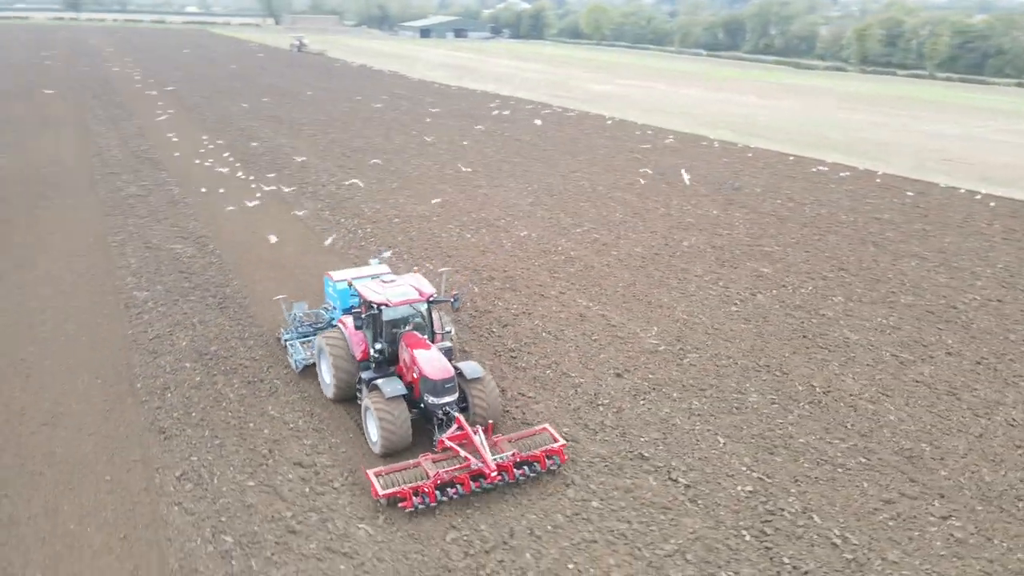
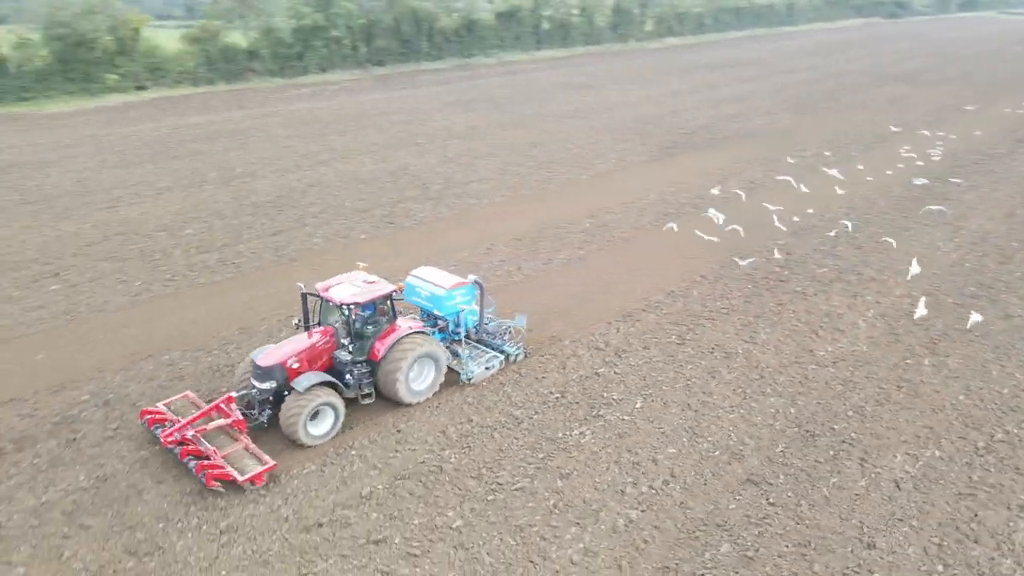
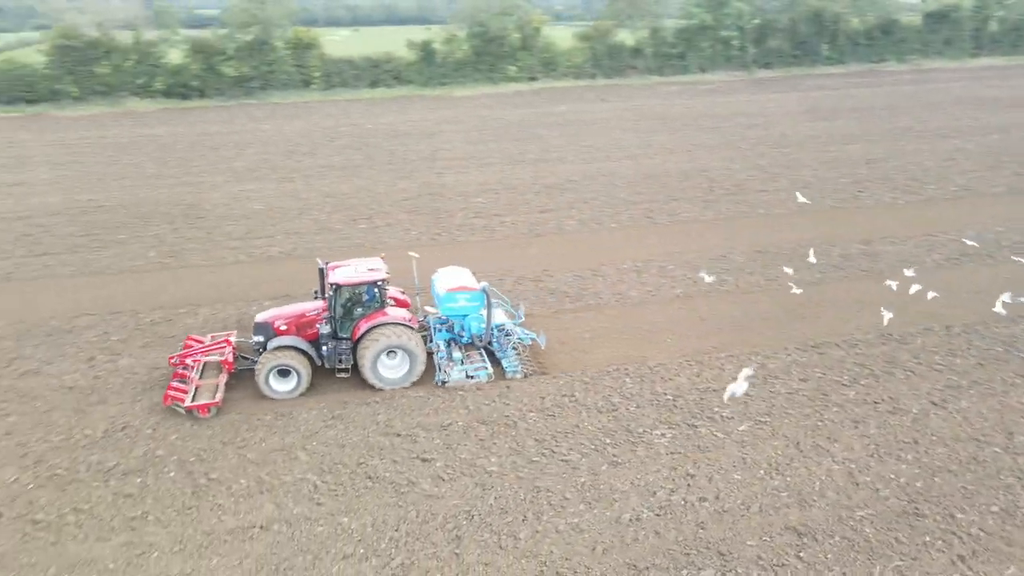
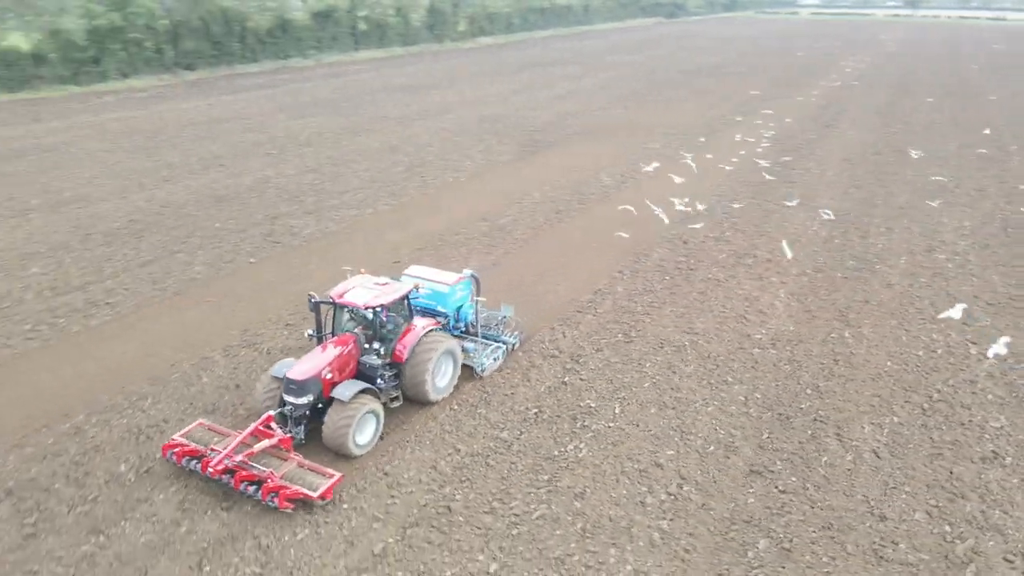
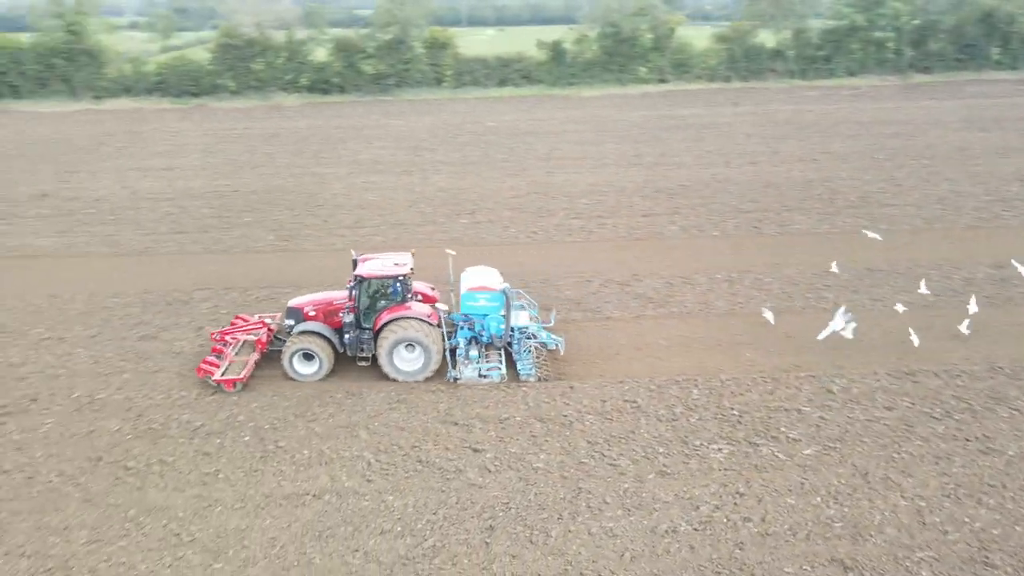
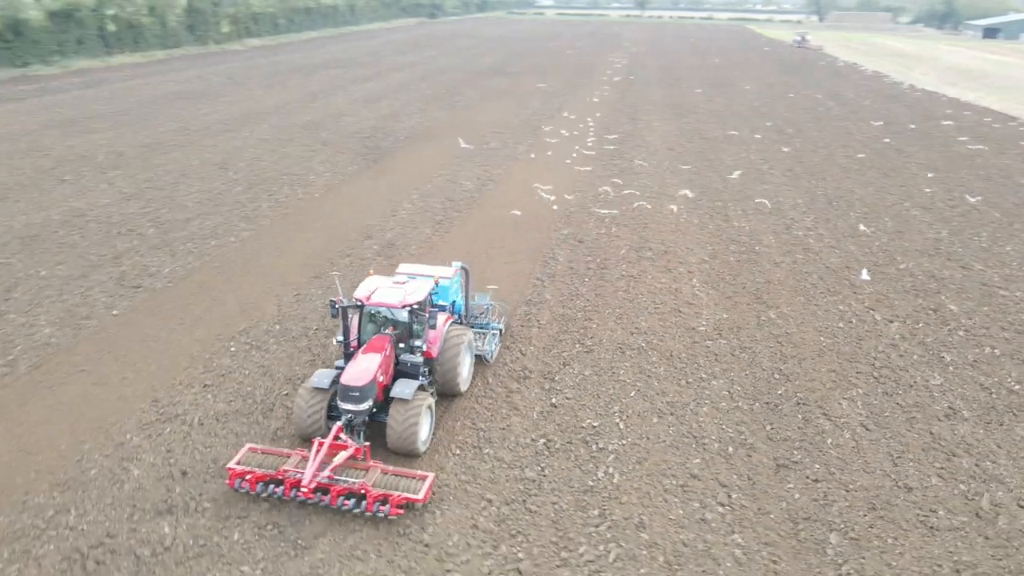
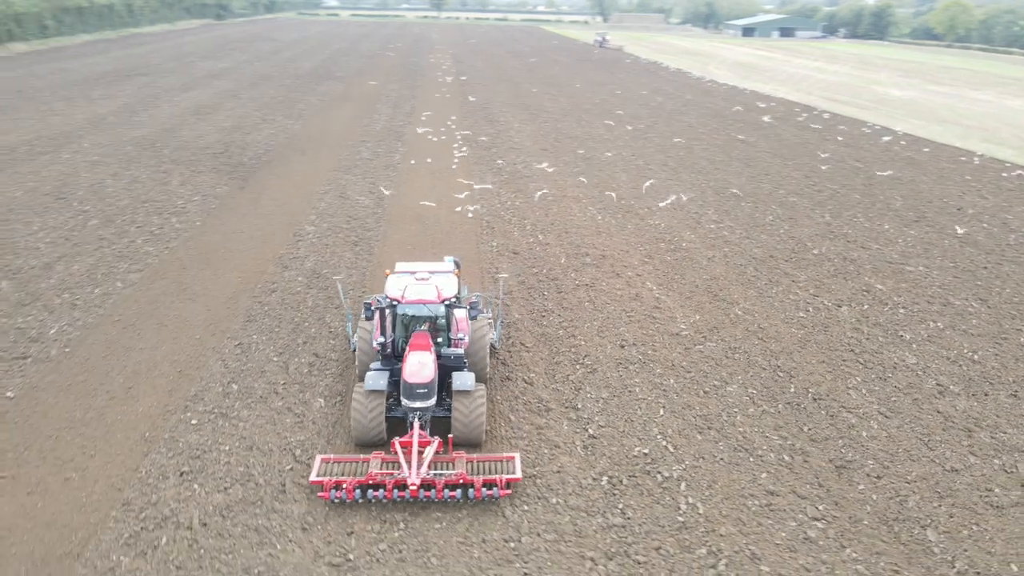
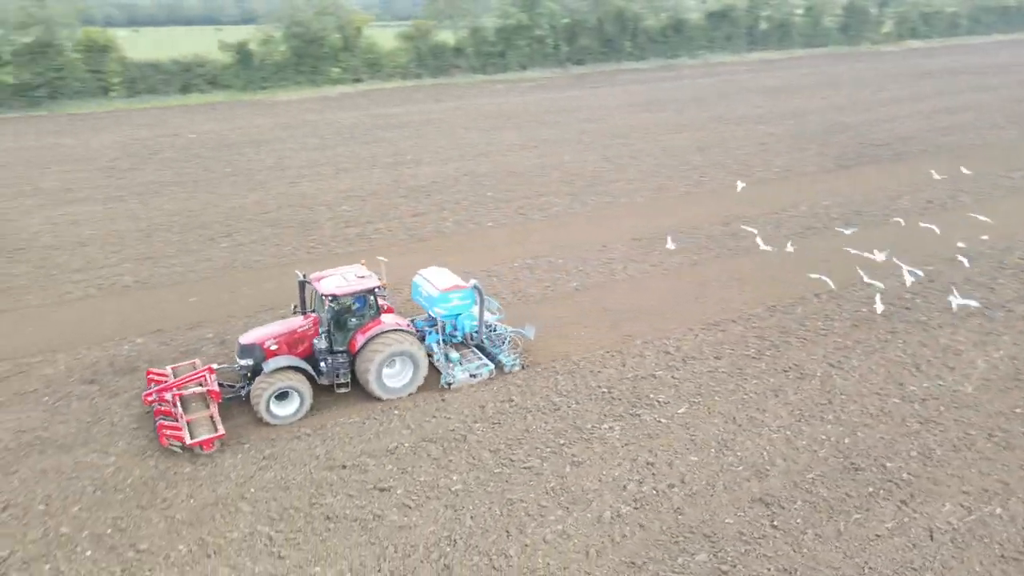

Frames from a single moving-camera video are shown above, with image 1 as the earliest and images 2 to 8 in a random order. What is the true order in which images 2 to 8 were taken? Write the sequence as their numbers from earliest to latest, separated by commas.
7, 6, 4, 2, 8, 3, 5
